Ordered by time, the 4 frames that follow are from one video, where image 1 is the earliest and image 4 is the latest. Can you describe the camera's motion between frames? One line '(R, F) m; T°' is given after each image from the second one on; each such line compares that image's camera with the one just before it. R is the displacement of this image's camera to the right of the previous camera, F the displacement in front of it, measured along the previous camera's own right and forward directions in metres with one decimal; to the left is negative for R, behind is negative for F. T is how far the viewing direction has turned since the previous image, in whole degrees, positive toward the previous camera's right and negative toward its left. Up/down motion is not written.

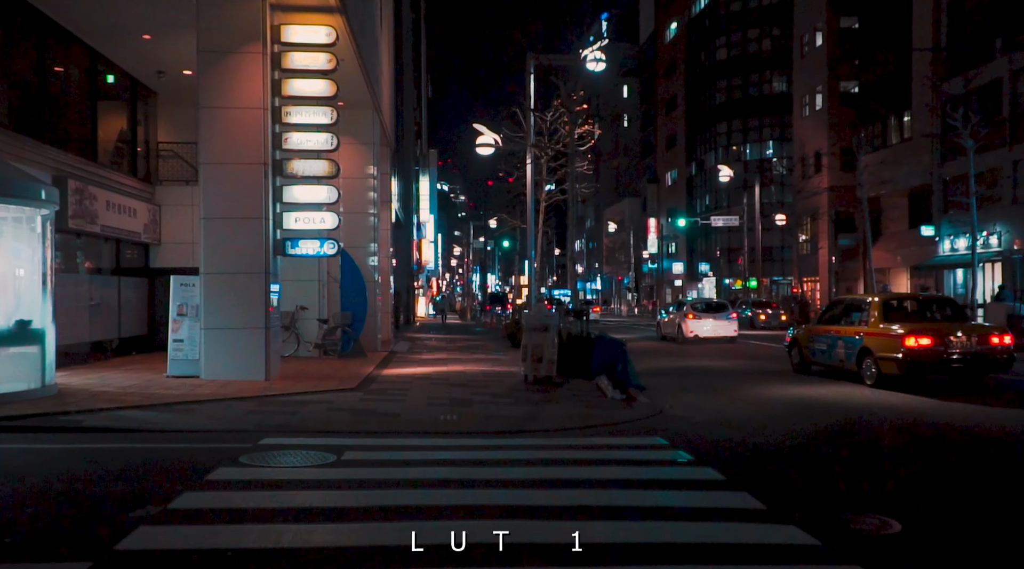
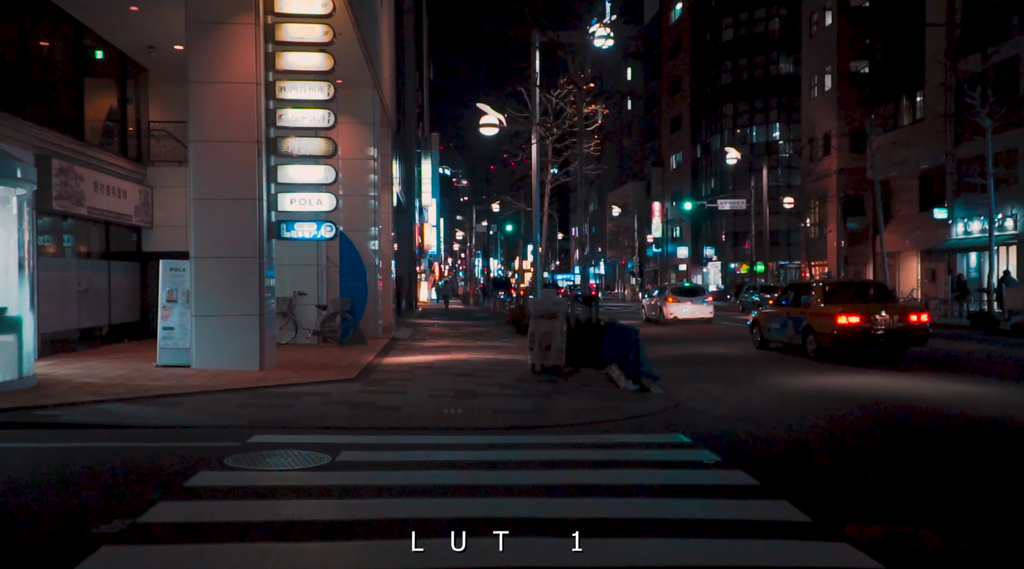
(-0.1, +0.9) m; 0°
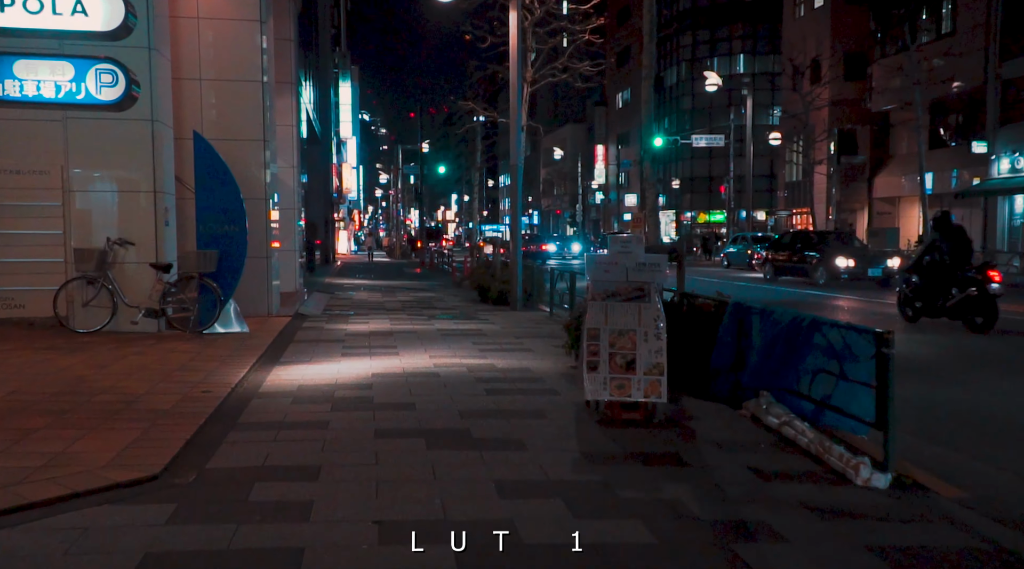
(-1.1, +10.4) m; +5°
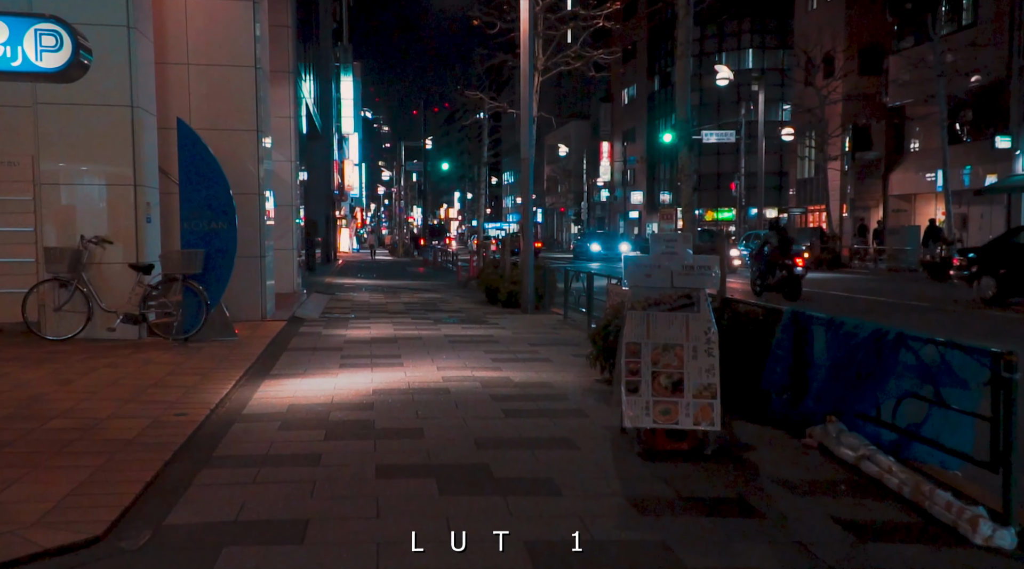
(-0.2, +1.3) m; 0°
